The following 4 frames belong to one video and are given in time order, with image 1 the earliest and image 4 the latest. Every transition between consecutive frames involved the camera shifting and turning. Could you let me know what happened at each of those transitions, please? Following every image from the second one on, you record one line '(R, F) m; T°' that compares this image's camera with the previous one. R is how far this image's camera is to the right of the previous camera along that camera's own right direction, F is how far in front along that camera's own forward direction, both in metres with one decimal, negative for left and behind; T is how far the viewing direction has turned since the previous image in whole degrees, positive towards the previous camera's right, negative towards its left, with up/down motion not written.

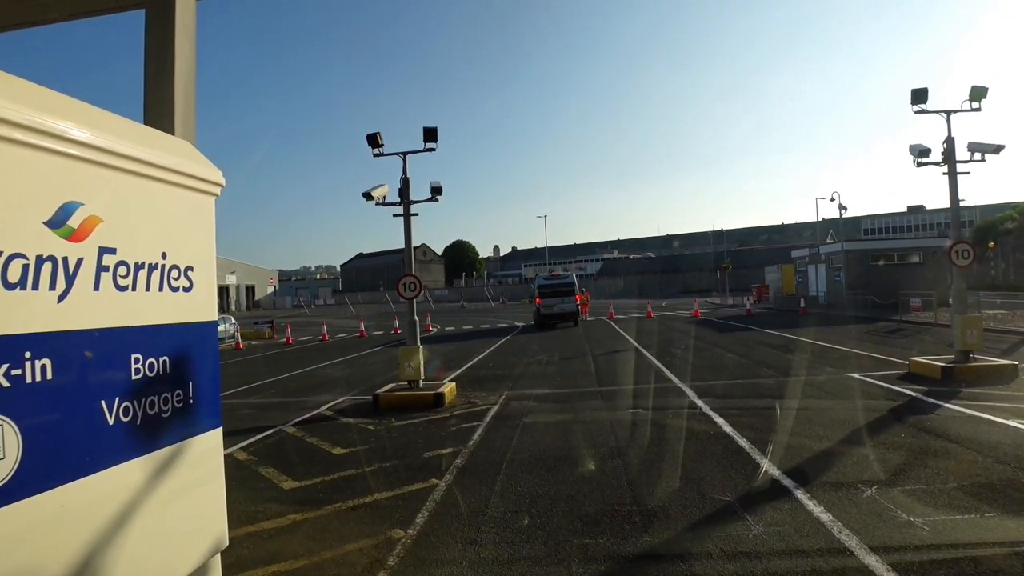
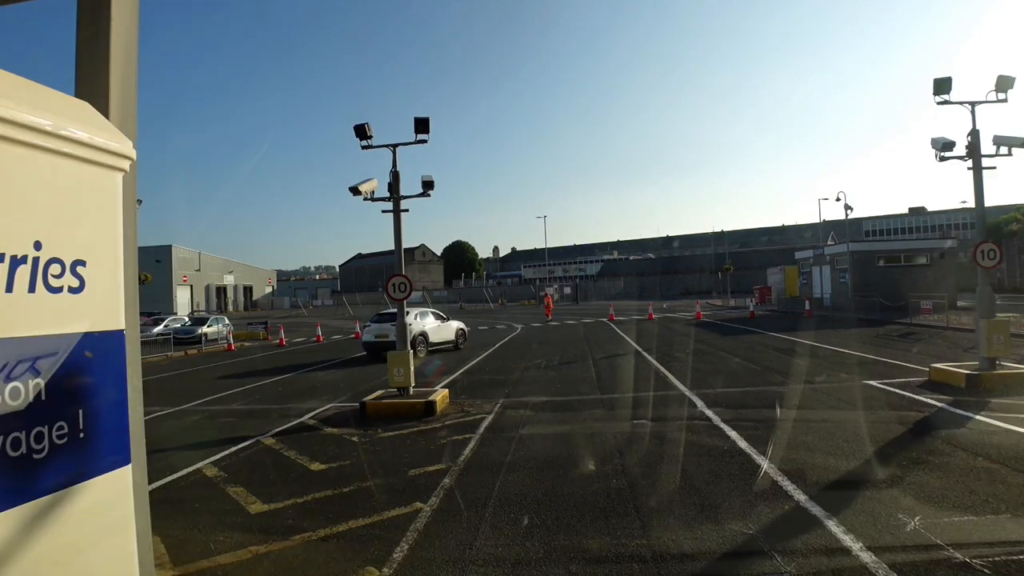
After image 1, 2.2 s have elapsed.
(+0.1, +0.7) m; 0°
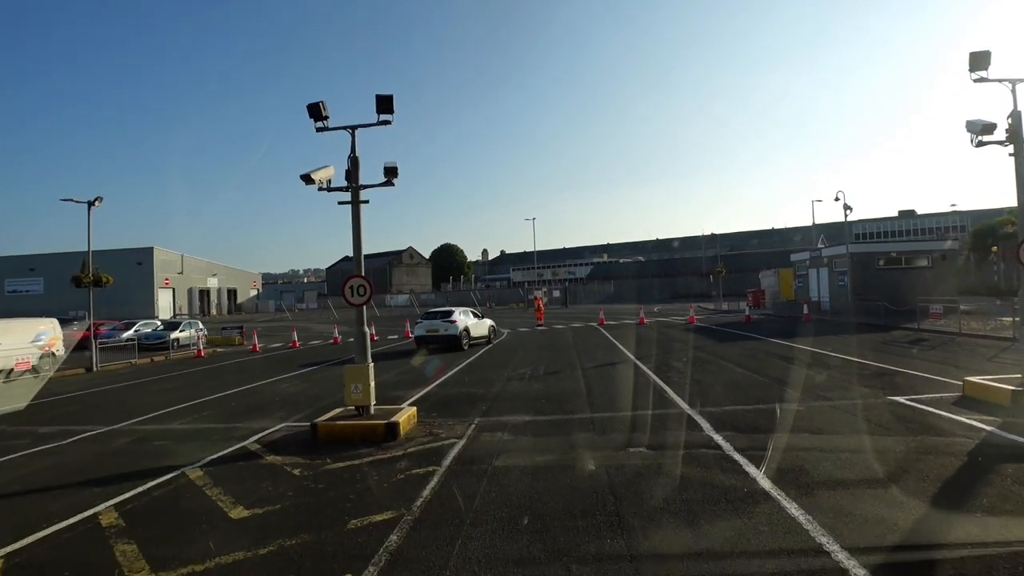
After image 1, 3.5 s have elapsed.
(+0.2, +1.4) m; +1°
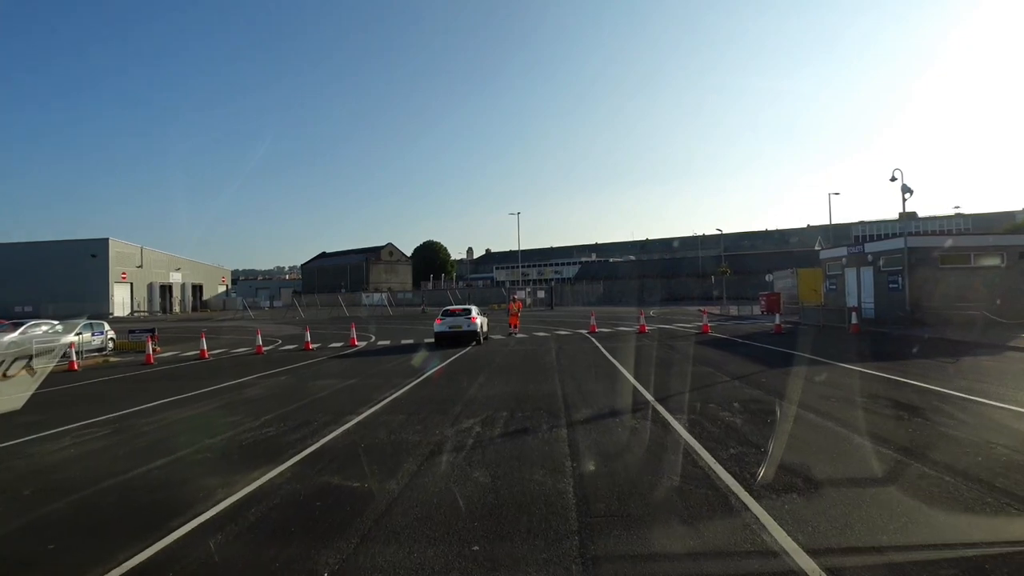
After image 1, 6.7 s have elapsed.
(+0.7, +6.3) m; +1°
